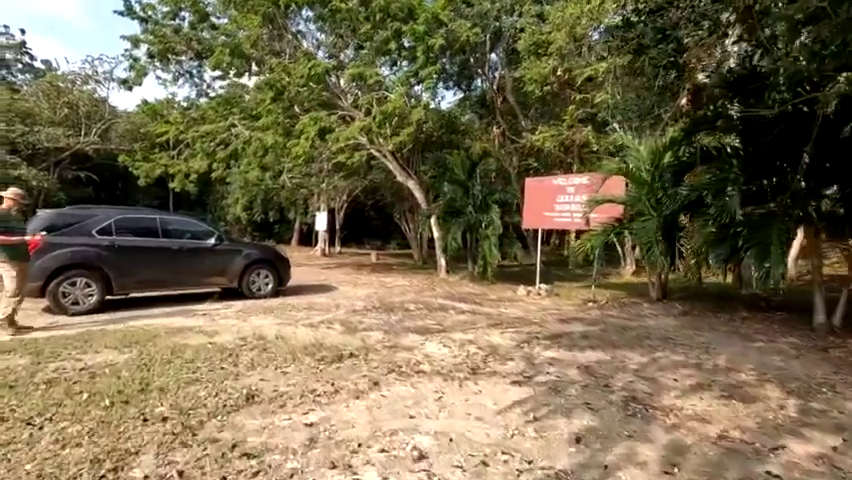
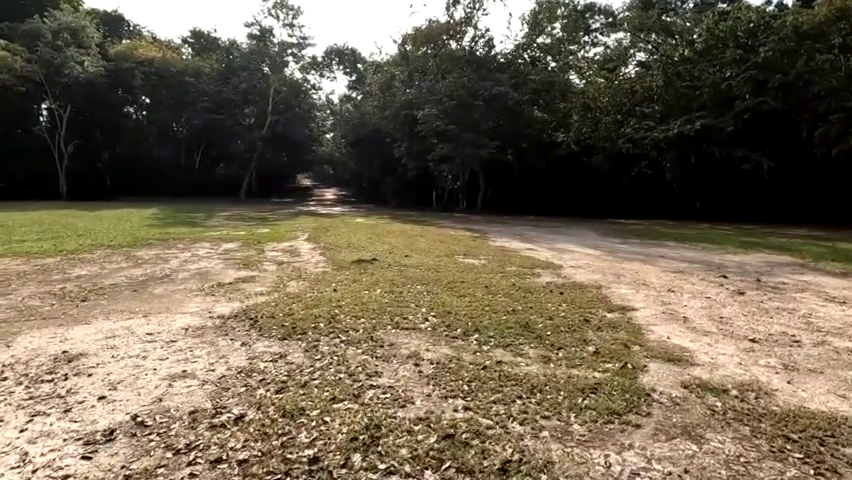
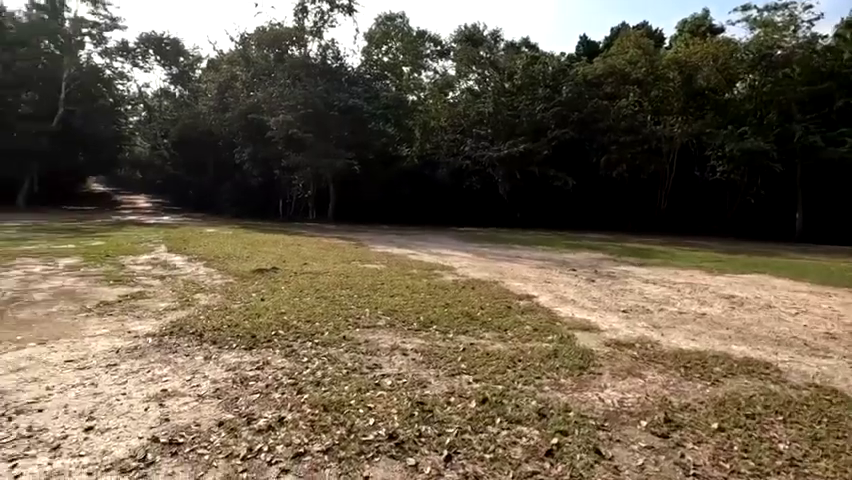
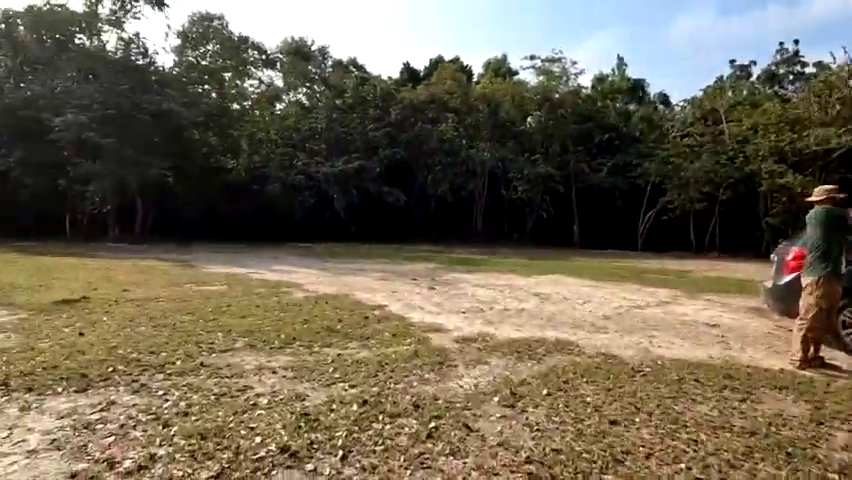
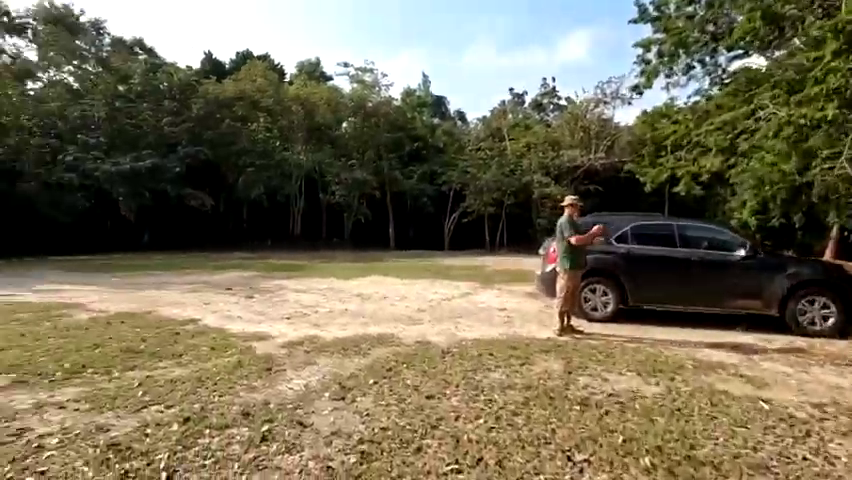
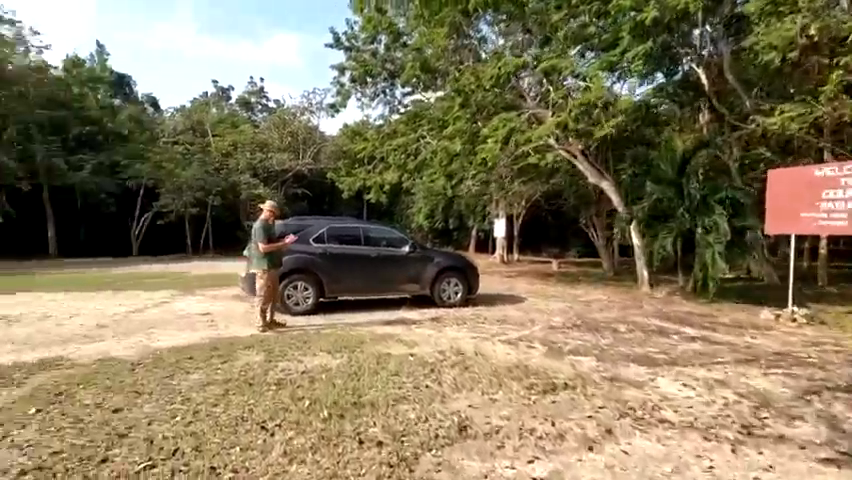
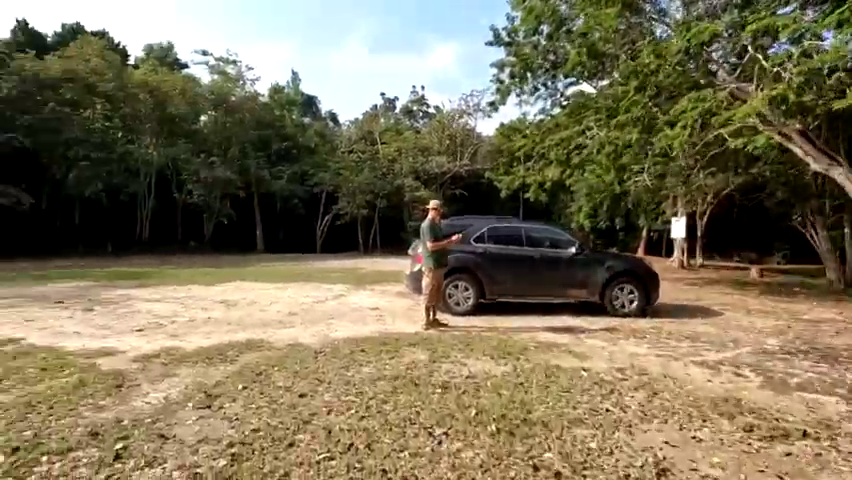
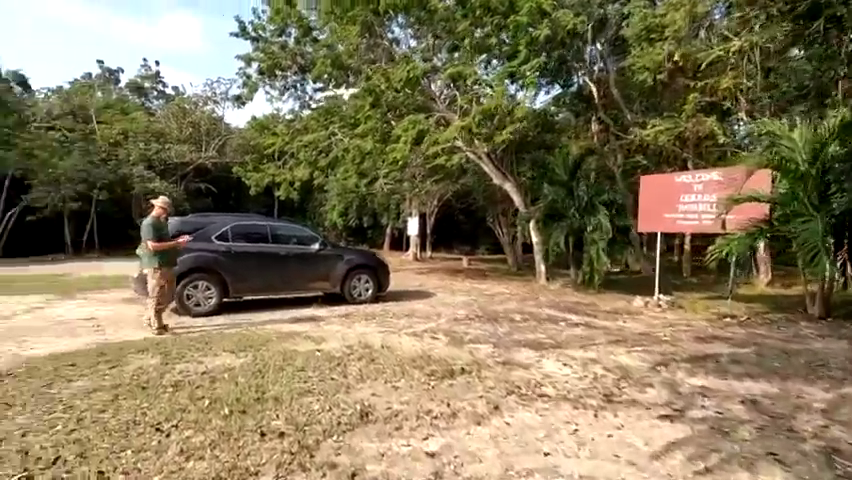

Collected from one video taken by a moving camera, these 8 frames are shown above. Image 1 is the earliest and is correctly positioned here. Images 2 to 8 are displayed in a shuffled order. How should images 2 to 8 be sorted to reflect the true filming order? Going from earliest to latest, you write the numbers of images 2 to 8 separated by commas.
8, 6, 7, 5, 4, 3, 2
